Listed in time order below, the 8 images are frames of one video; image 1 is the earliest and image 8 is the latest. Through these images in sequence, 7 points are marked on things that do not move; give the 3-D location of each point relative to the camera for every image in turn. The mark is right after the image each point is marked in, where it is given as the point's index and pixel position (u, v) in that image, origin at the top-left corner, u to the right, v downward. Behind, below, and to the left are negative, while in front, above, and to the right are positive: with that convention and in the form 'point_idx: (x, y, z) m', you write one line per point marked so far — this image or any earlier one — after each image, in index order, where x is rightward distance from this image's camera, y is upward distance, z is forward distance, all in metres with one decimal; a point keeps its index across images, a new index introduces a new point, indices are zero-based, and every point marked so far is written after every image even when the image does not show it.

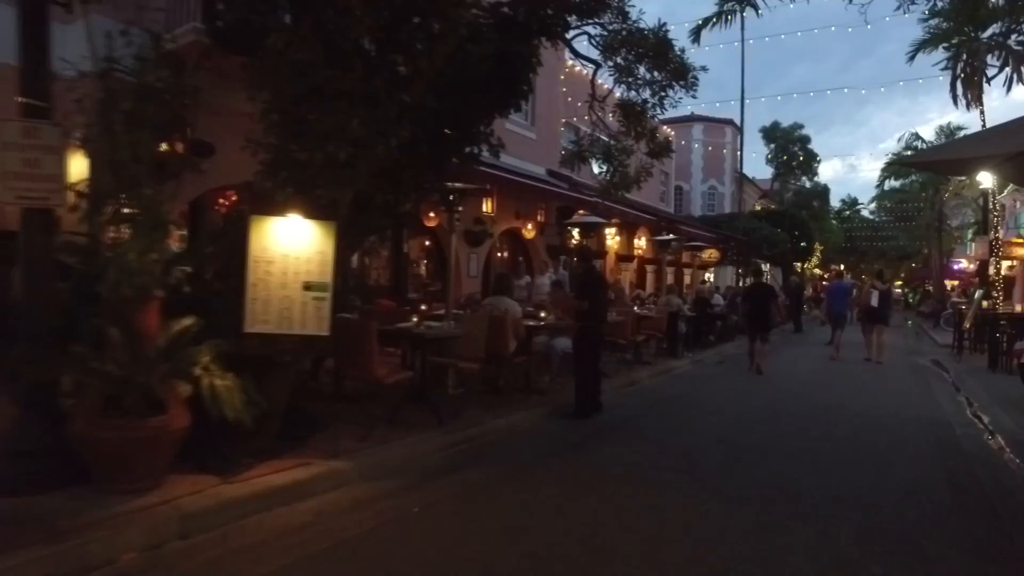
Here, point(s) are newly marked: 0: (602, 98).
0: (+1.8, +3.9, +14.3) m
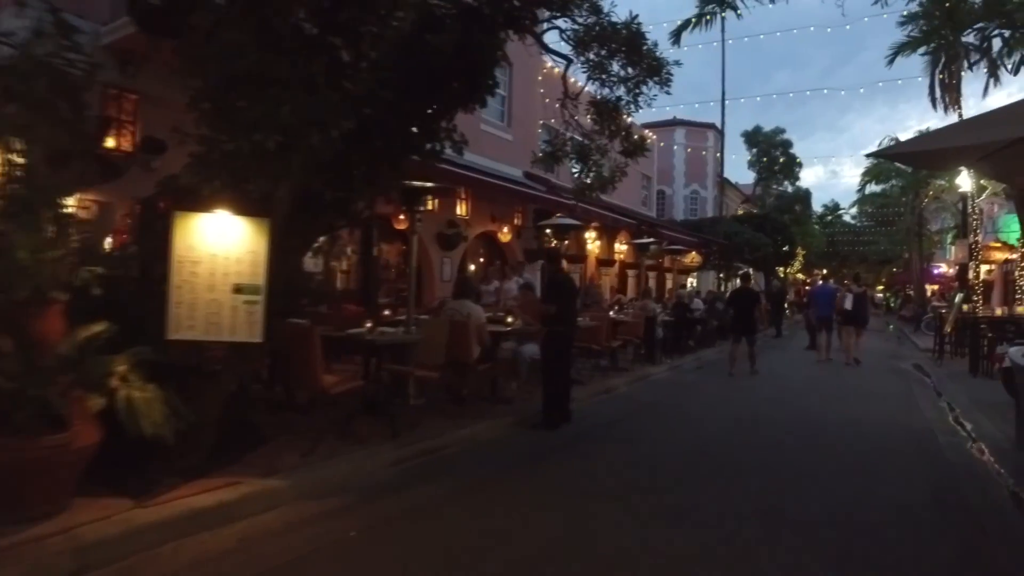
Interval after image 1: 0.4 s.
0: (+1.2, +3.8, +13.9) m
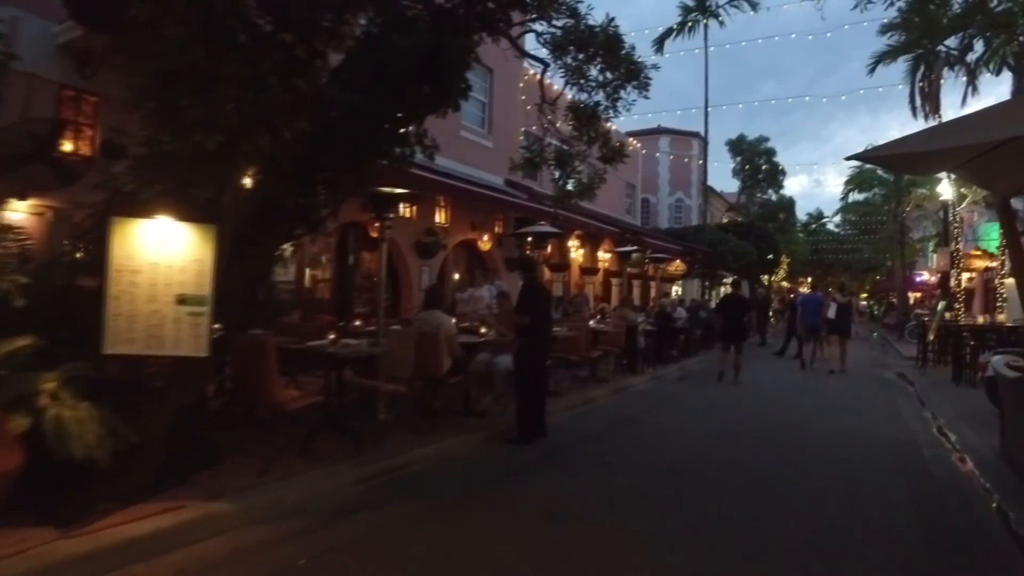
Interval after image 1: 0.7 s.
0: (+0.8, +3.7, +13.6) m
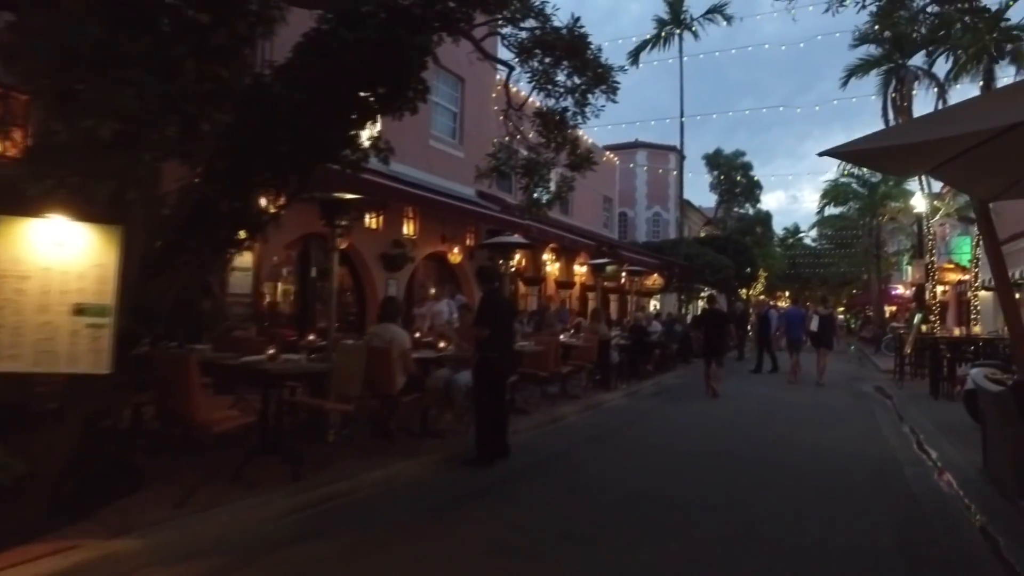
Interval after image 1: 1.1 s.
0: (+0.1, +3.4, +13.2) m
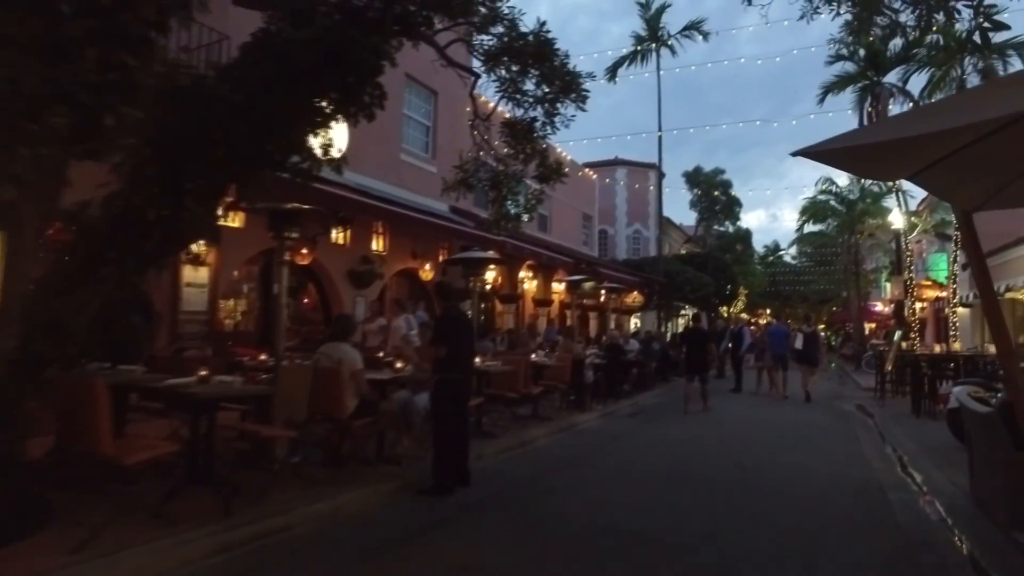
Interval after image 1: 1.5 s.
0: (-0.5, +3.1, +12.7) m
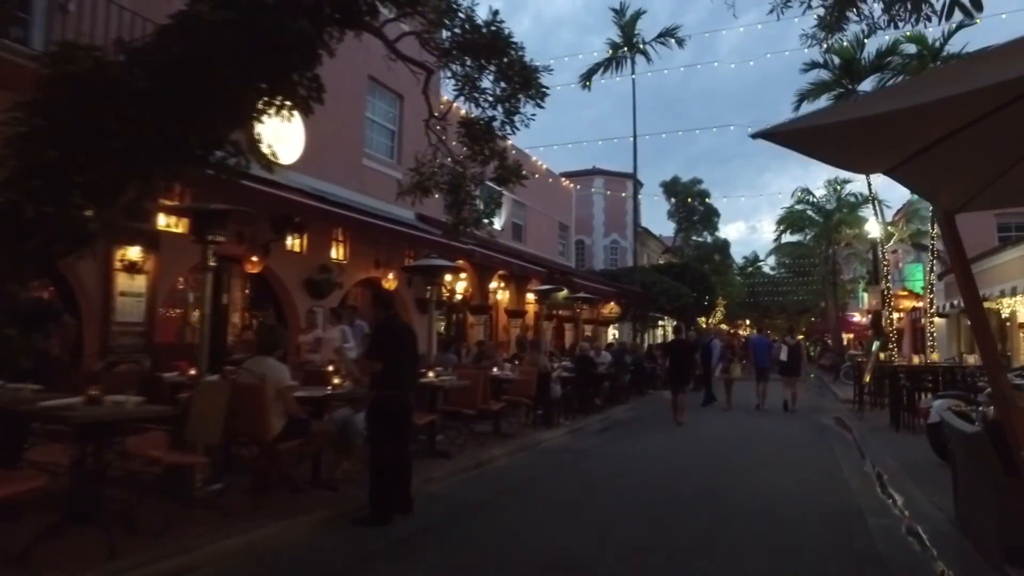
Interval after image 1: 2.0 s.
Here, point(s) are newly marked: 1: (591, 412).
0: (-1.2, +3.0, +12.0) m
1: (+2.1, -3.2, +18.3) m
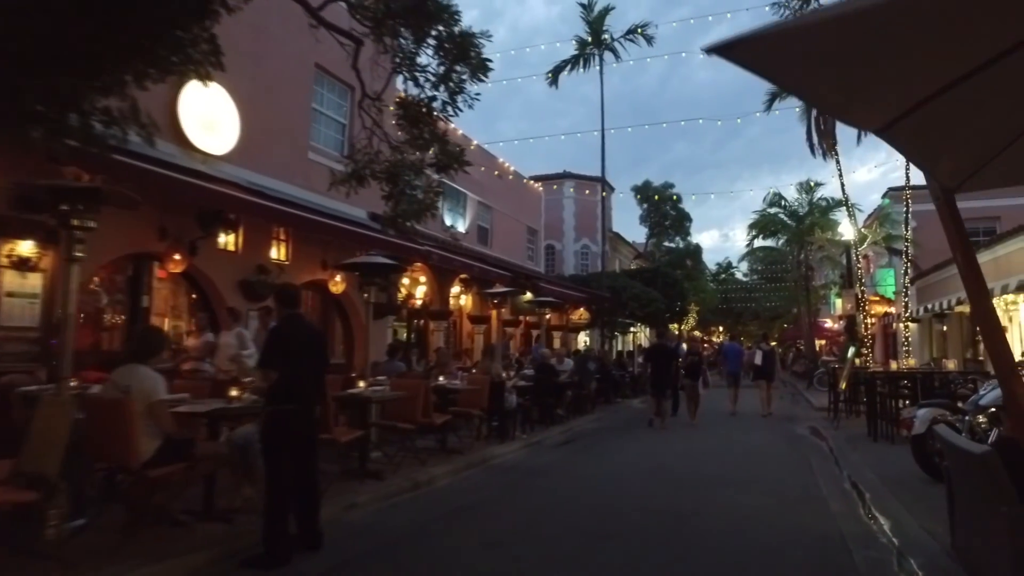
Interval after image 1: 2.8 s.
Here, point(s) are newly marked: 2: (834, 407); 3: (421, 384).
0: (-2.0, +3.0, +10.8) m
1: (+1.0, -3.3, +17.1) m
2: (+9.1, -3.4, +19.8) m
3: (-1.4, -1.5, +11.0) m
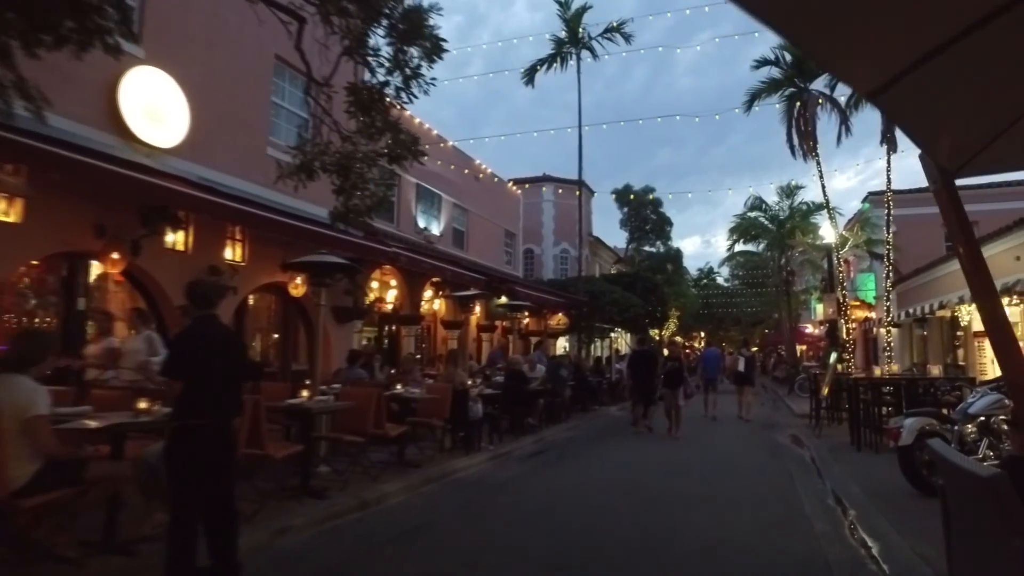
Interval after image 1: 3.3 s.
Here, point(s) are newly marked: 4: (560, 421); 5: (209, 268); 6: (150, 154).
0: (-2.6, +3.0, +9.9) m
1: (+0.3, -3.4, +16.3) m
2: (+8.3, -3.5, +19.2) m
3: (-2.0, -1.5, +10.1) m
4: (+1.3, -3.6, +19.2) m
5: (-6.3, +0.4, +14.4) m
6: (-6.8, +2.5, +13.1) m
